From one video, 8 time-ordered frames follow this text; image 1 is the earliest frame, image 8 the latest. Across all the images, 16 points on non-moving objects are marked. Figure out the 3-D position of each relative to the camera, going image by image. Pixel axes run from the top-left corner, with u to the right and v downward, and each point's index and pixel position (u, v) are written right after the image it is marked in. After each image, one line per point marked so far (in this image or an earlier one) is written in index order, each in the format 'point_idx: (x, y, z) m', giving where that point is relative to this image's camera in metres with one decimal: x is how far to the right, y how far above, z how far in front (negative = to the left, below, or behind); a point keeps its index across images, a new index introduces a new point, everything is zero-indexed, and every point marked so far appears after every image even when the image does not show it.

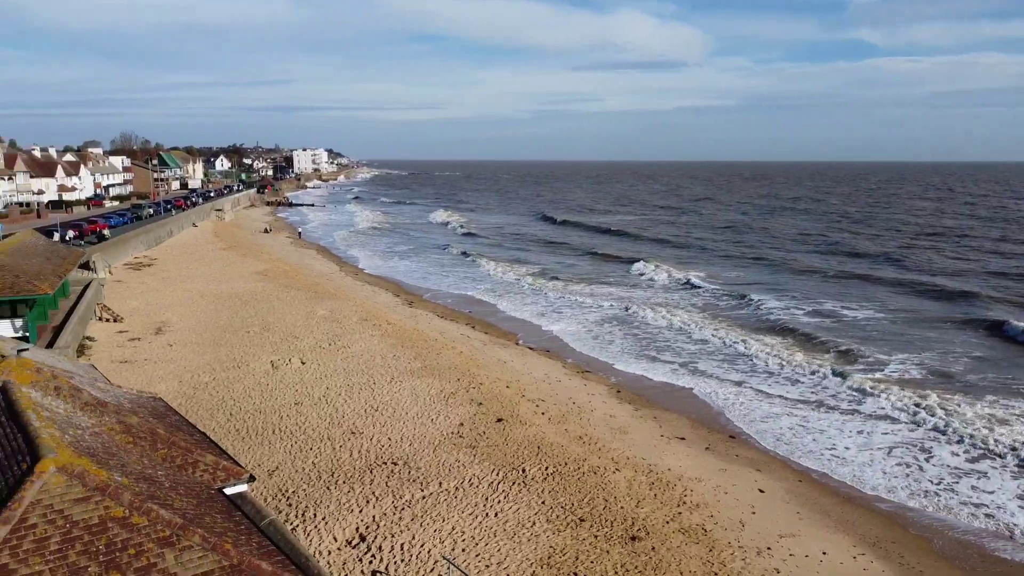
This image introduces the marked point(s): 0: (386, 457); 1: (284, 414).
0: (-2.3, -3.1, +14.4) m
1: (-4.9, -2.7, +16.8) m
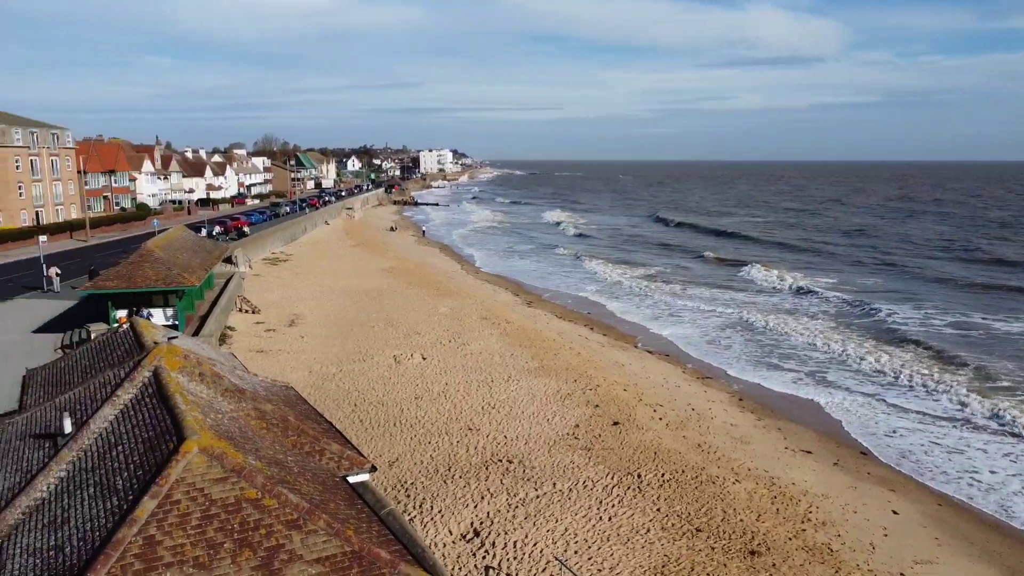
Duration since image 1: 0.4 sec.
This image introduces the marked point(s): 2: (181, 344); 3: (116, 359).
0: (-0.2, -3.1, +14.6) m
1: (-2.4, -2.6, +17.4) m
2: (-4.1, -0.7, +9.7) m
3: (-4.7, -0.8, +9.3) m
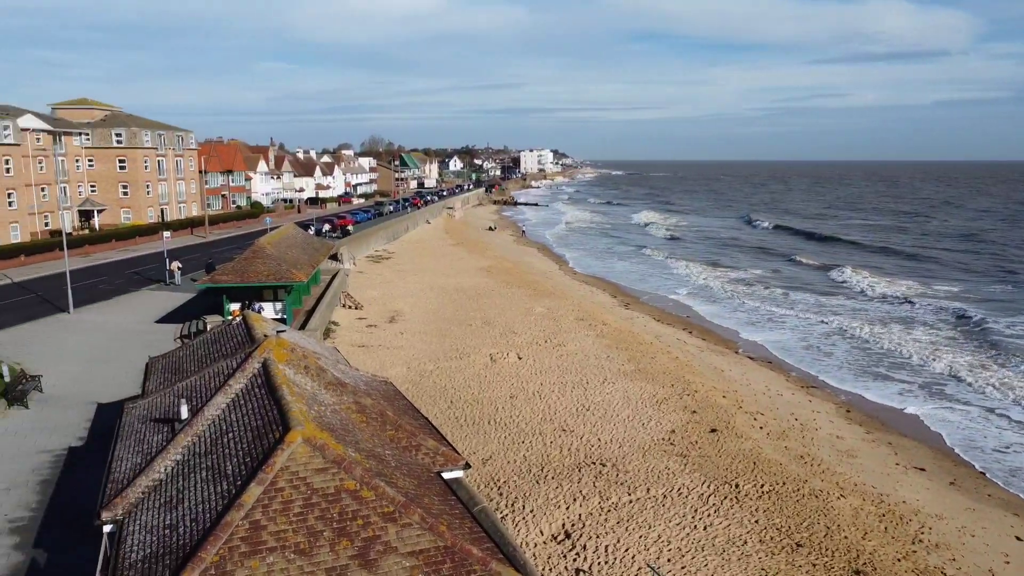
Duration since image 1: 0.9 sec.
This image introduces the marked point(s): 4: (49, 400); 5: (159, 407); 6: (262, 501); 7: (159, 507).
0: (+1.5, -3.1, +14.5) m
1: (-0.3, -2.6, +17.5) m
2: (-2.9, -0.6, +10.1) m
3: (-3.5, -0.8, +9.8) m
4: (-8.8, -2.1, +14.8) m
5: (-4.0, -1.3, +8.9) m
6: (-1.9, -1.6, +5.9) m
7: (-2.9, -1.8, +6.5) m
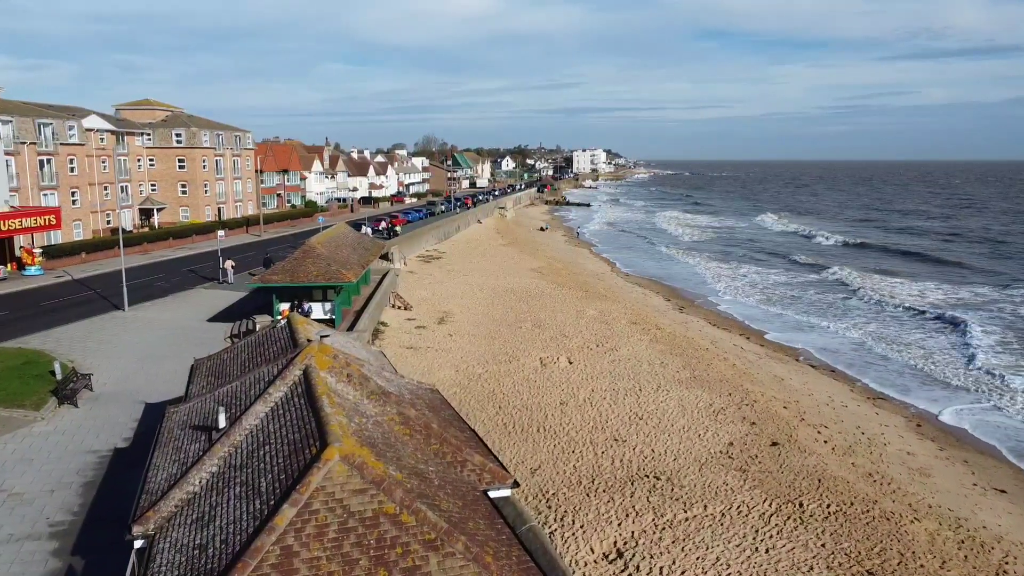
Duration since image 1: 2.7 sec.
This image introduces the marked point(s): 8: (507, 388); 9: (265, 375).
0: (+2.4, -3.2, +13.9) m
1: (+0.8, -2.7, +17.0) m
2: (-2.2, -0.7, +9.8) m
3: (-2.9, -0.8, +9.5) m
4: (-7.8, -2.1, +14.9) m
5: (-3.4, -1.4, +8.6) m
6: (-1.5, -1.6, +5.5) m
7: (-2.5, -1.8, +6.2) m
8: (-0.1, -2.4, +18.8) m
9: (-2.7, -1.0, +8.6) m
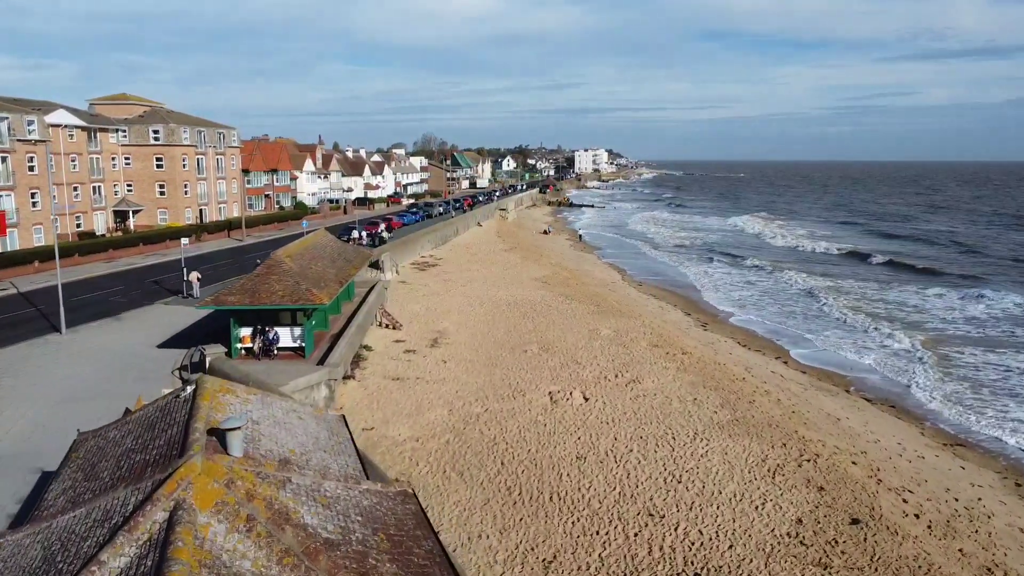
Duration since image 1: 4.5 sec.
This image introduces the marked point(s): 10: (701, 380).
0: (+2.5, -3.7, +10.5) m
1: (+0.9, -3.2, +13.7) m
2: (-2.1, -1.2, +6.5) m
3: (-2.8, -1.3, +6.2) m
4: (-7.7, -2.6, +11.5) m
5: (-3.3, -1.9, +5.3) m
6: (-1.4, -2.1, +2.1) m
7: (-2.4, -2.3, +2.8) m
8: (0.0, -2.9, +15.4) m
9: (-2.6, -1.4, +5.3) m
10: (+4.6, -2.3, +19.3) m
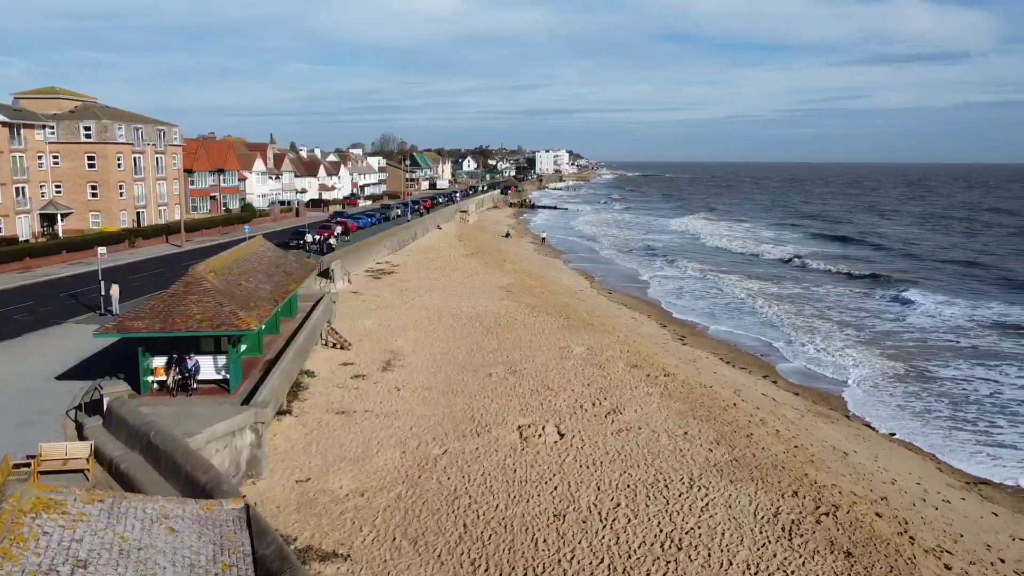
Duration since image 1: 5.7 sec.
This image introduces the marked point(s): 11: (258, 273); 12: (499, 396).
0: (+2.2, -4.1, +8.2) m
1: (+0.4, -3.6, +11.3) m
2: (-2.3, -1.5, +3.9) m
3: (-2.9, -1.7, +3.6) m
4: (-8.1, -3.0, +8.7) m
5: (-3.4, -2.2, +2.7) m
6: (-1.4, -2.5, -0.4) m
7: (-2.4, -2.7, +0.3) m
8: (-0.6, -3.3, +13.0) m
9: (-2.7, -1.8, +2.7) m
10: (+3.8, -2.6, +17.0) m
11: (-5.7, +0.3, +17.7) m
12: (-0.3, -2.4, +17.7) m
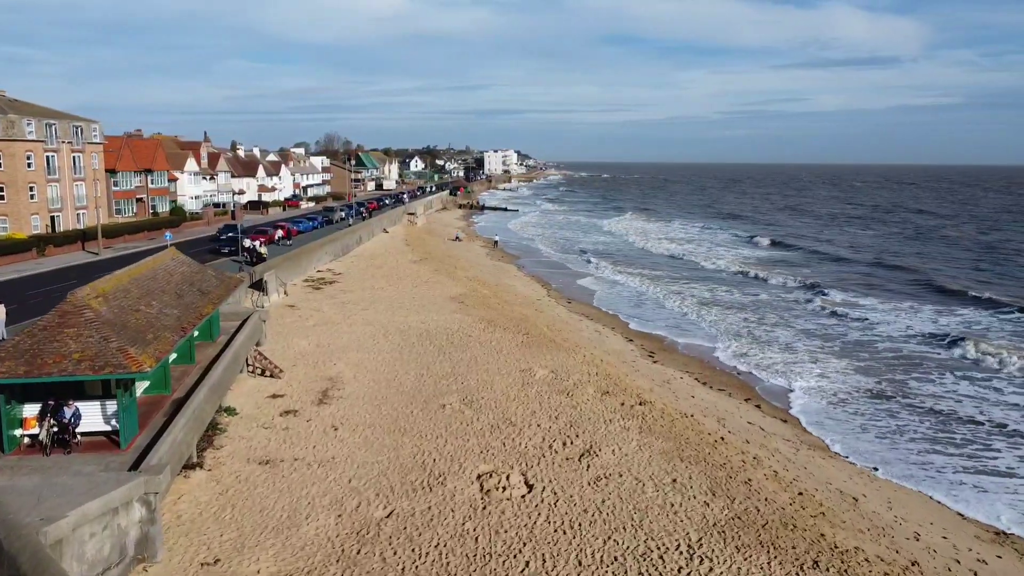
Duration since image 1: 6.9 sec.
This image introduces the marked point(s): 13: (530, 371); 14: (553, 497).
0: (+1.9, -4.4, +5.9) m
1: (0.0, -4.0, +8.8) m
2: (-2.2, -2.0, +1.3) m
3: (-2.8, -2.1, +1.0) m
4: (-8.3, -3.4, +5.7) m
5: (-3.3, -2.7, 0.0) m
6: (-1.0, -2.9, -2.9) m
7: (-2.1, -3.1, -2.3) m
8: (-1.1, -3.7, +10.5) m
9: (-2.6, -2.2, +0.1) m
10: (+3.1, -3.0, +14.8) m
11: (-6.6, -0.1, +14.8) m
12: (-1.1, -2.8, +15.2) m
13: (+0.5, -2.1, +19.6) m
14: (+0.7, -3.3, +12.5) m
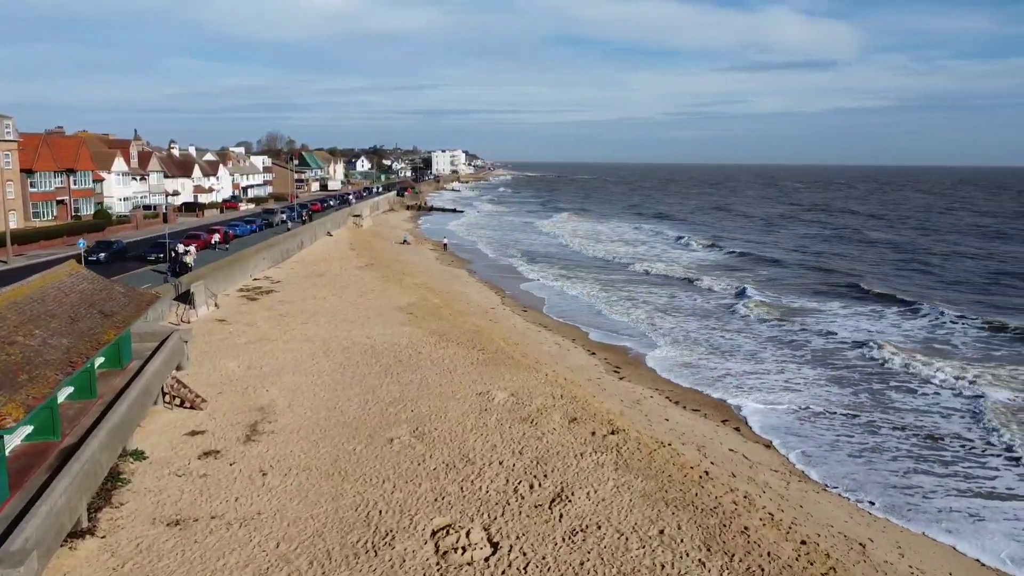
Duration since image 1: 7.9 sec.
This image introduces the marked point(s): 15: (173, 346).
0: (+1.9, -4.8, +4.0) m
1: (-0.3, -4.3, +6.8) m
2: (-2.0, -2.3, -0.8) m
3: (-2.6, -2.4, -1.2) m
4: (-8.4, -3.8, +3.2) m
5: (-3.0, -3.0, -2.2) m
6: (-0.5, -3.2, -4.9) m
7: (-1.6, -3.5, -4.4) m
8: (-1.5, -4.0, +8.4) m
9: (-2.3, -2.6, -2.1) m
10: (+2.4, -3.3, +13.0) m
11: (-7.2, -0.5, +12.4) m
12: (-1.8, -3.2, +13.1) m
13: (-0.5, -2.4, +17.7) m
14: (+0.2, -3.6, +10.5) m
15: (-7.4, -1.3, +17.2) m
